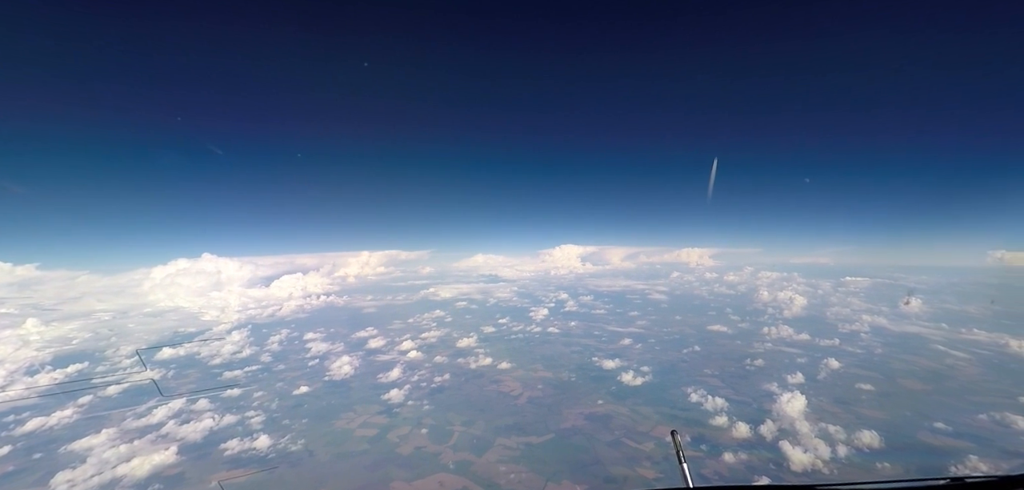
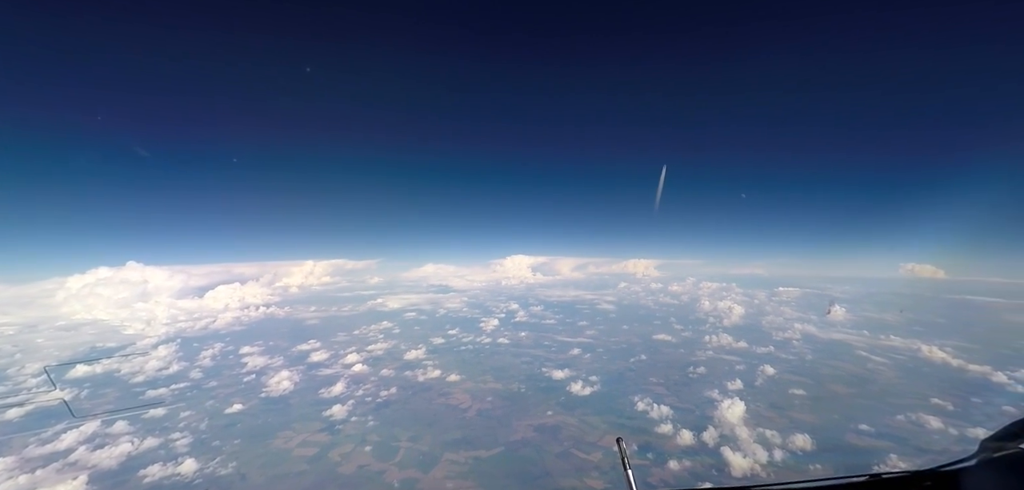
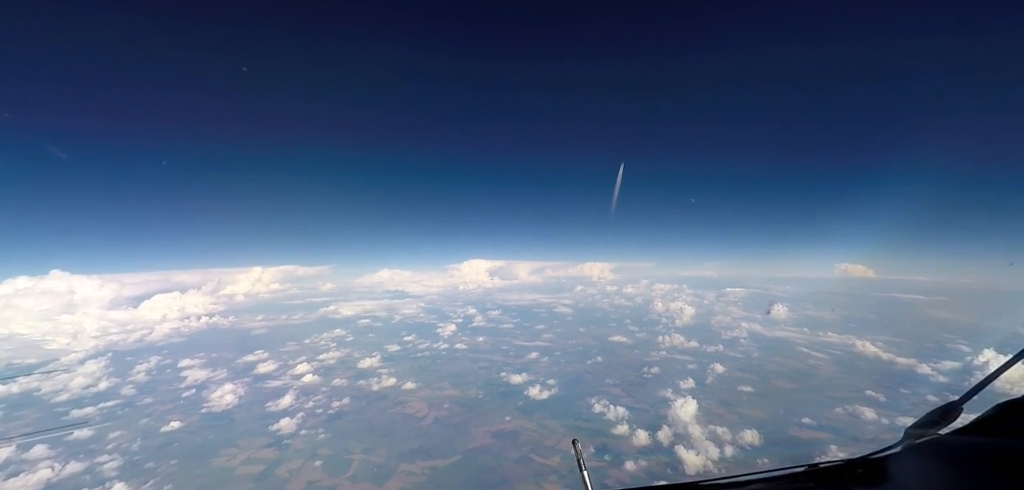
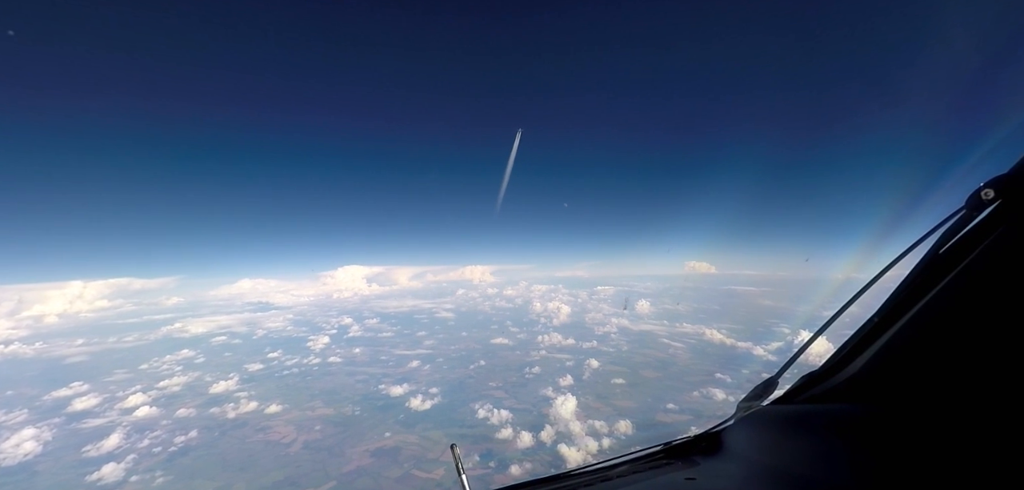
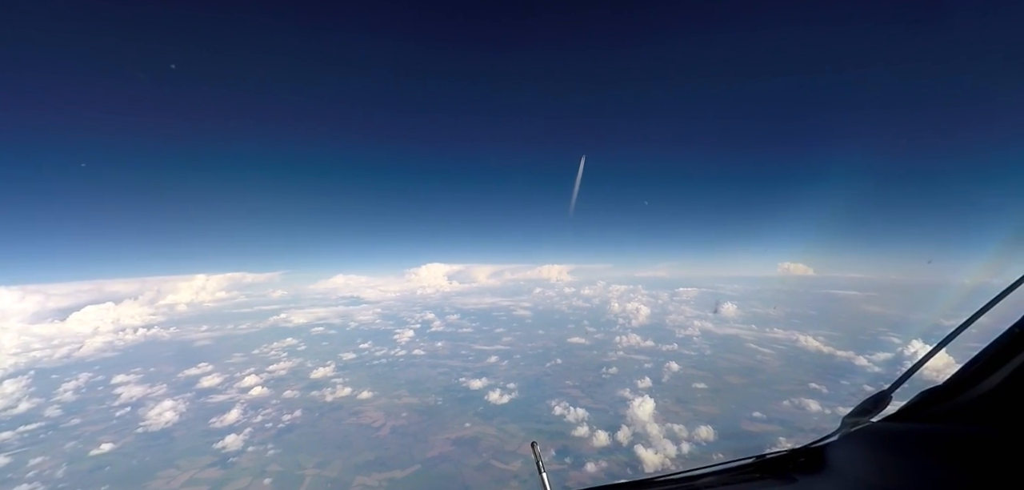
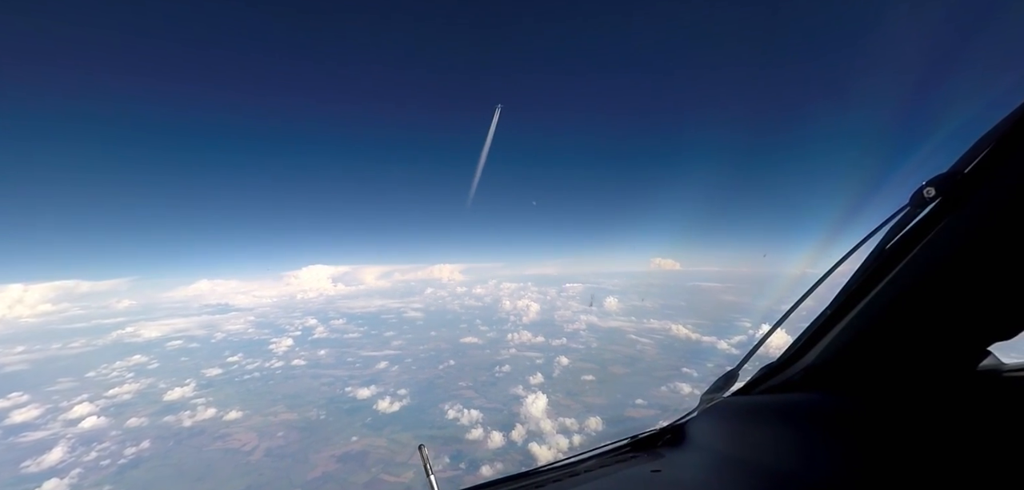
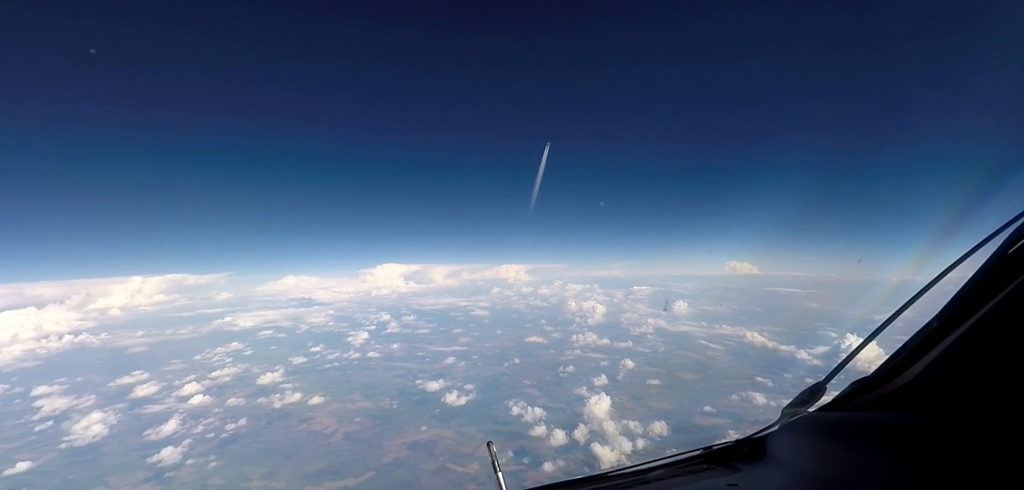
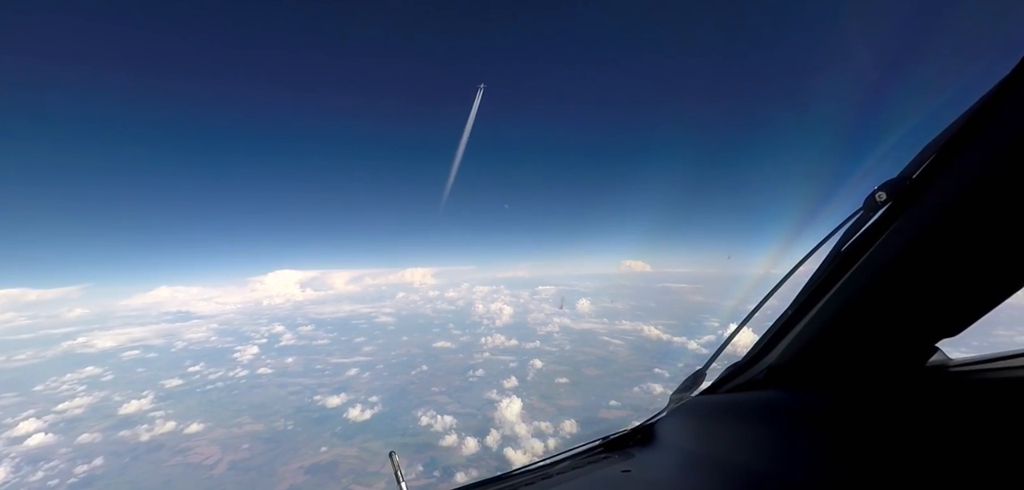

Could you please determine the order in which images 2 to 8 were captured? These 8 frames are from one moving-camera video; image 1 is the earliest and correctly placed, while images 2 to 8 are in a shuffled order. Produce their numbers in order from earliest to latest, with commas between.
2, 3, 5, 7, 4, 6, 8
